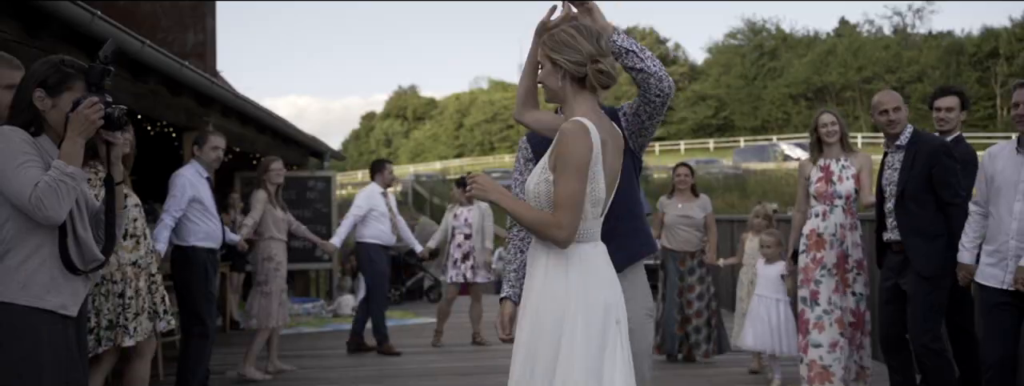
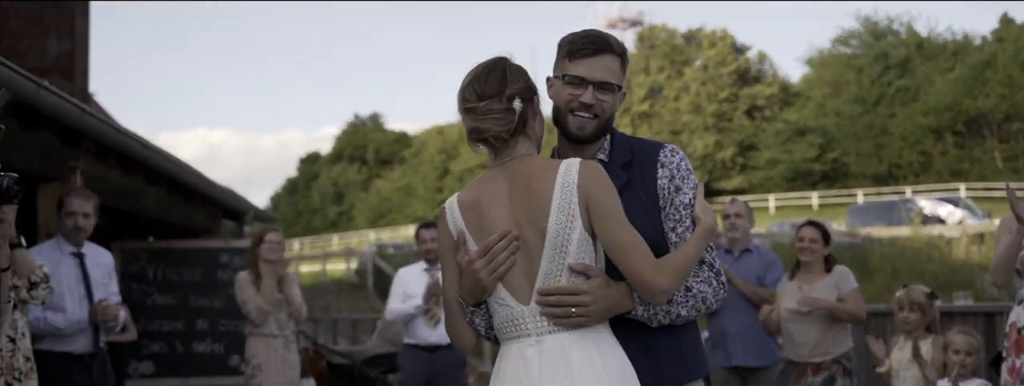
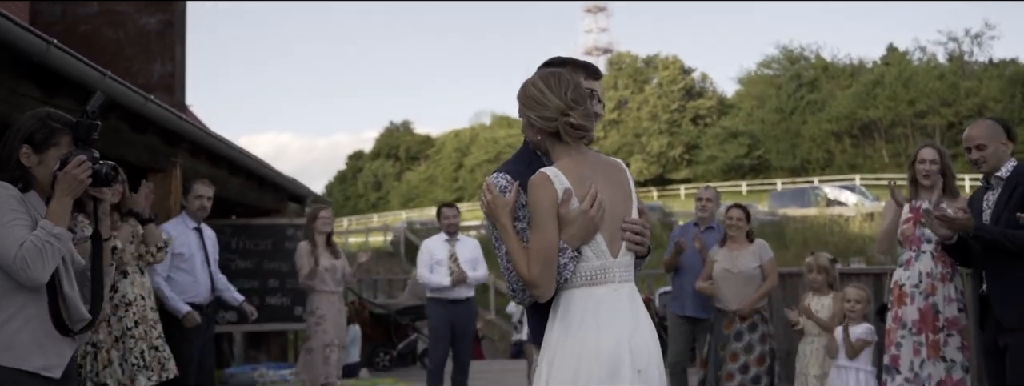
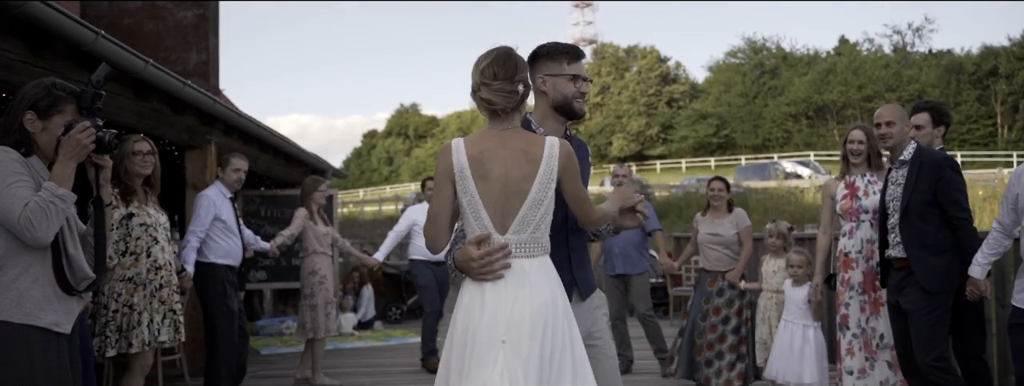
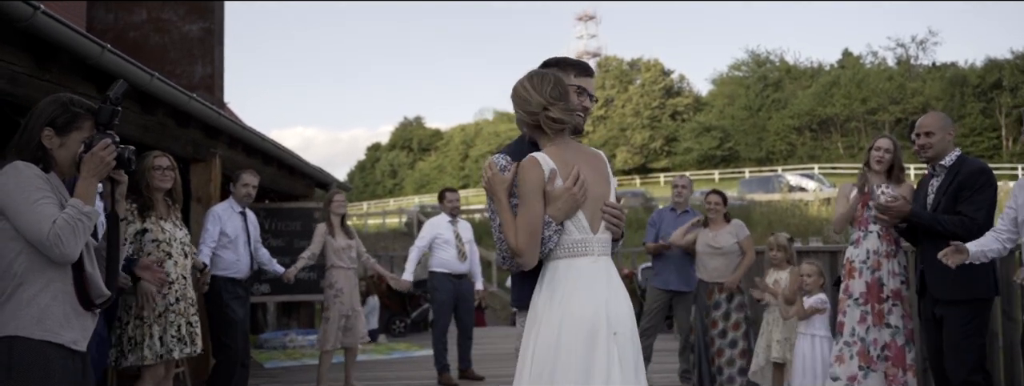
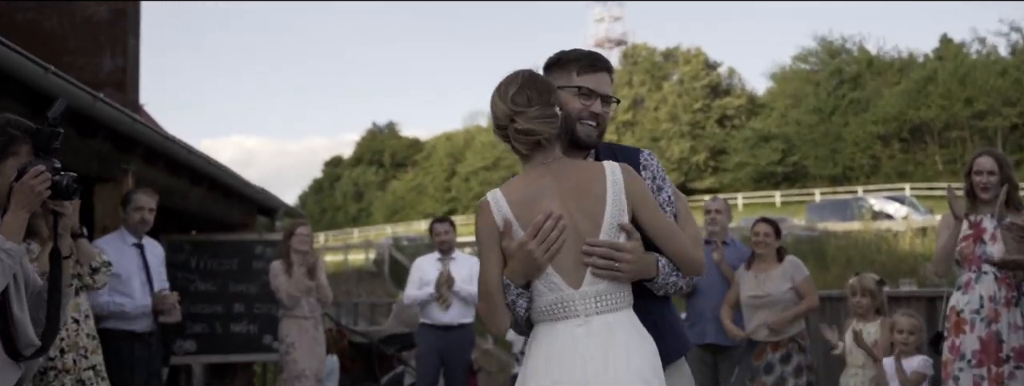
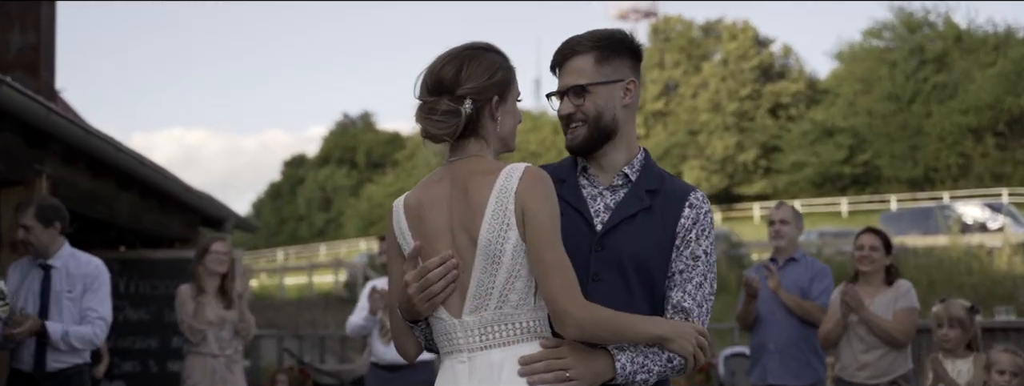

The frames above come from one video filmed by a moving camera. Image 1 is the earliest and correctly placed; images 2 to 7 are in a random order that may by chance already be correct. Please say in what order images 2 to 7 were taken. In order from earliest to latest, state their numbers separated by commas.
4, 5, 3, 6, 2, 7
